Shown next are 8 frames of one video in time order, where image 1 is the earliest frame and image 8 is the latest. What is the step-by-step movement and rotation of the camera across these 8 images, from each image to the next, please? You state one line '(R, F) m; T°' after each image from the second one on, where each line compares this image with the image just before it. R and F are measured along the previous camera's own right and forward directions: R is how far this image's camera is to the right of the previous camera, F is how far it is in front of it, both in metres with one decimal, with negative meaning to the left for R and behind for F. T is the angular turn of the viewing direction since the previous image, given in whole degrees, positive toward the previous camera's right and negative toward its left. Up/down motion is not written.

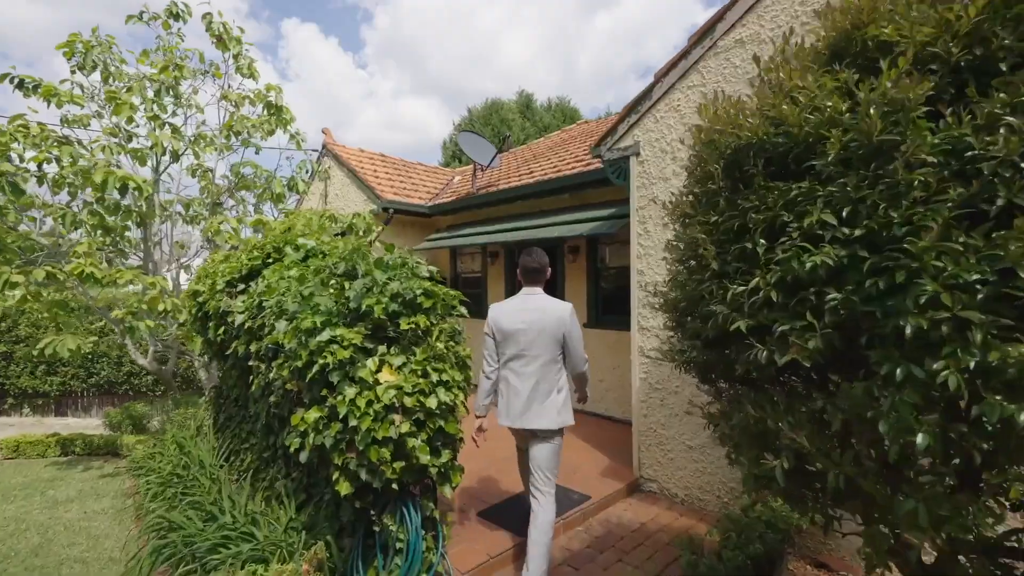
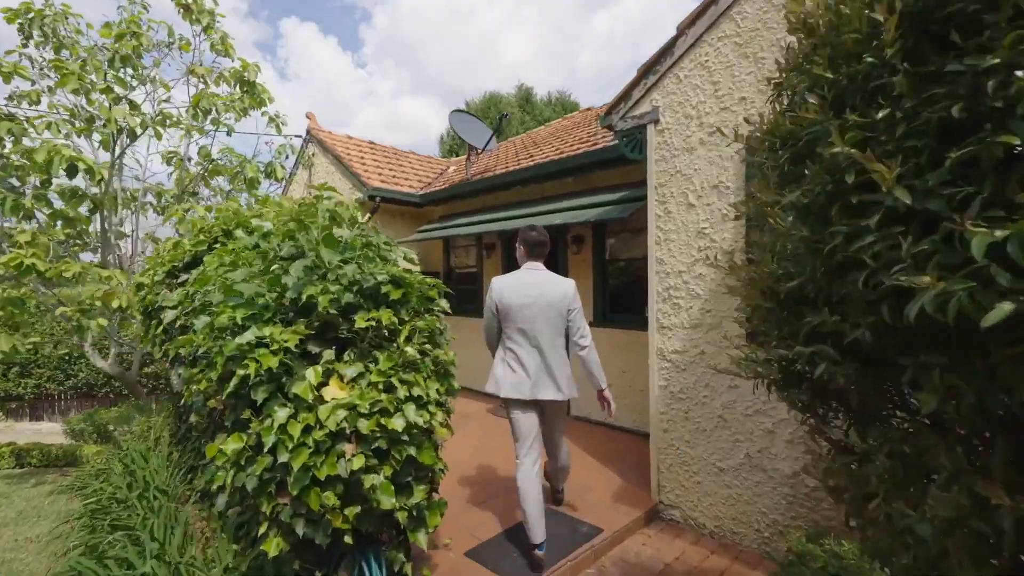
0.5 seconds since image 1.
(0.0, +0.6) m; 0°
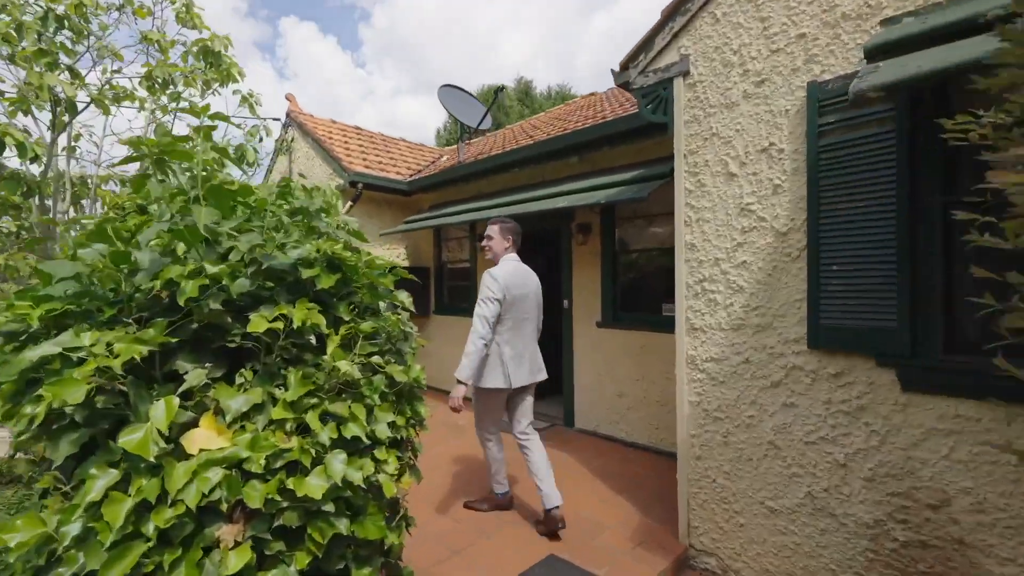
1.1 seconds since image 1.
(0.0, +0.7) m; 0°
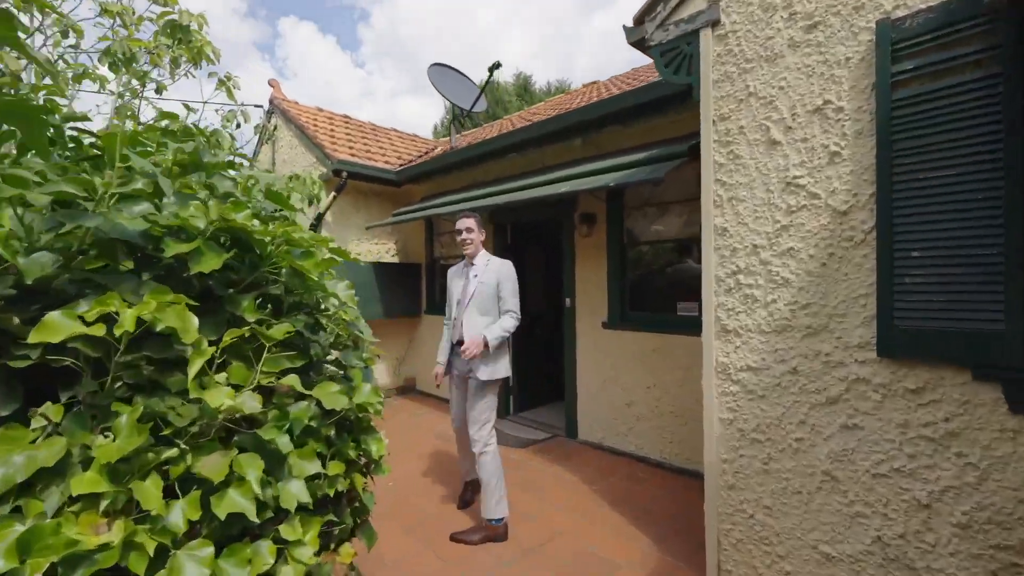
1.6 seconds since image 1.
(0.0, +0.5) m; 0°
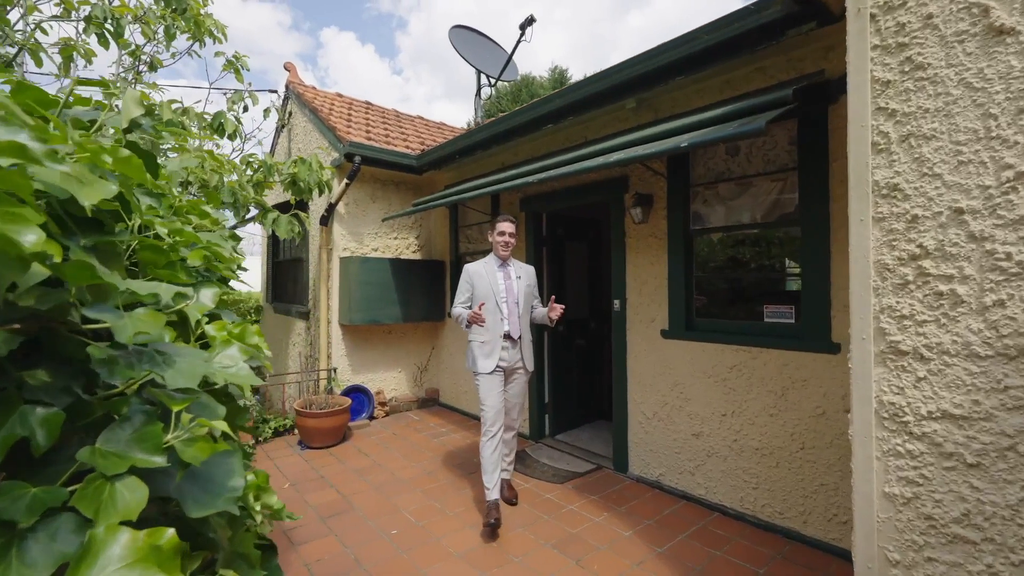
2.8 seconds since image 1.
(0.0, +0.8) m; -4°
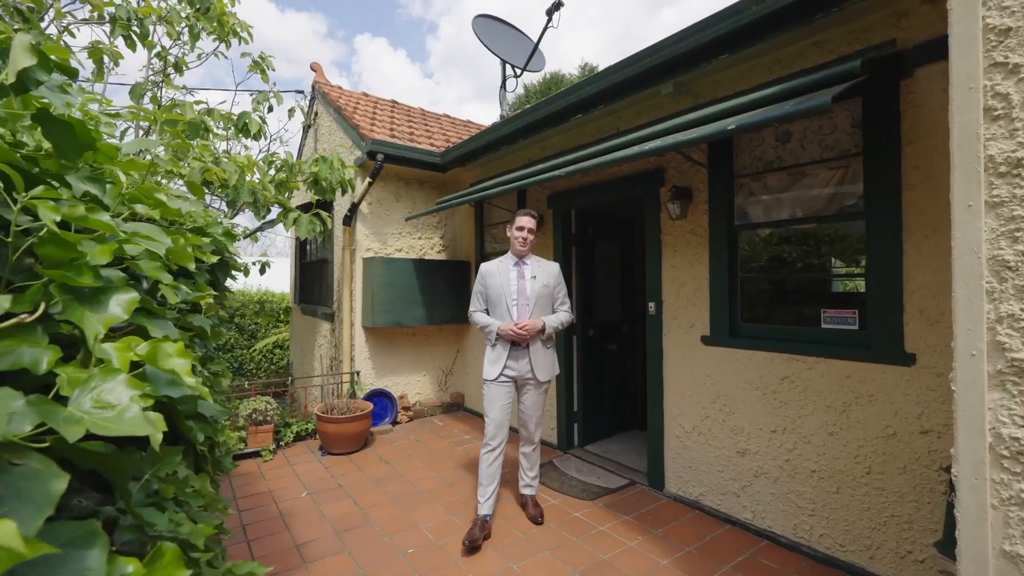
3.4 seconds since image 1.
(0.0, +0.2) m; -4°
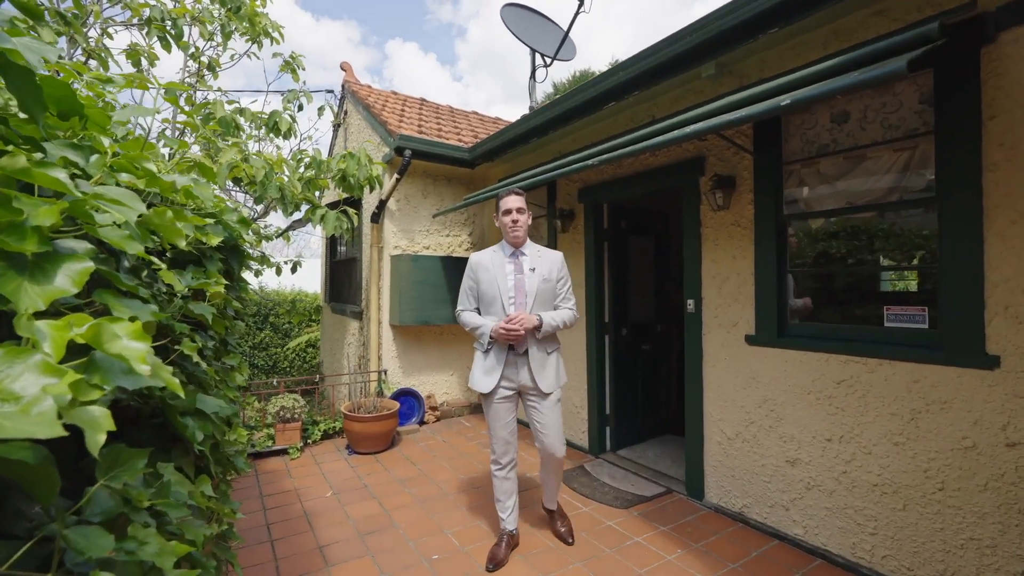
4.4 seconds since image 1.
(0.0, +0.1) m; -3°
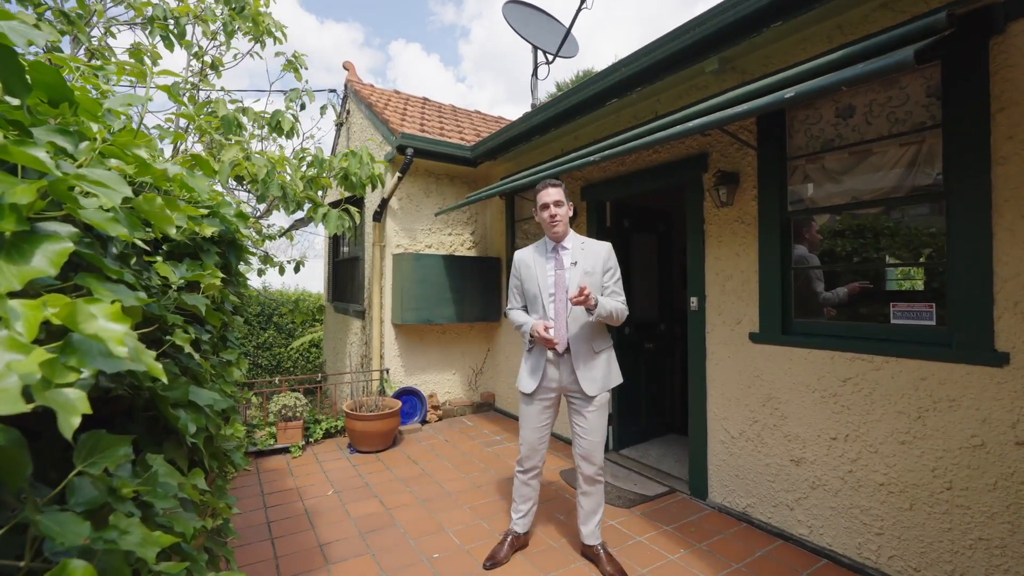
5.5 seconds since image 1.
(0.0, 0.0) m; 0°
